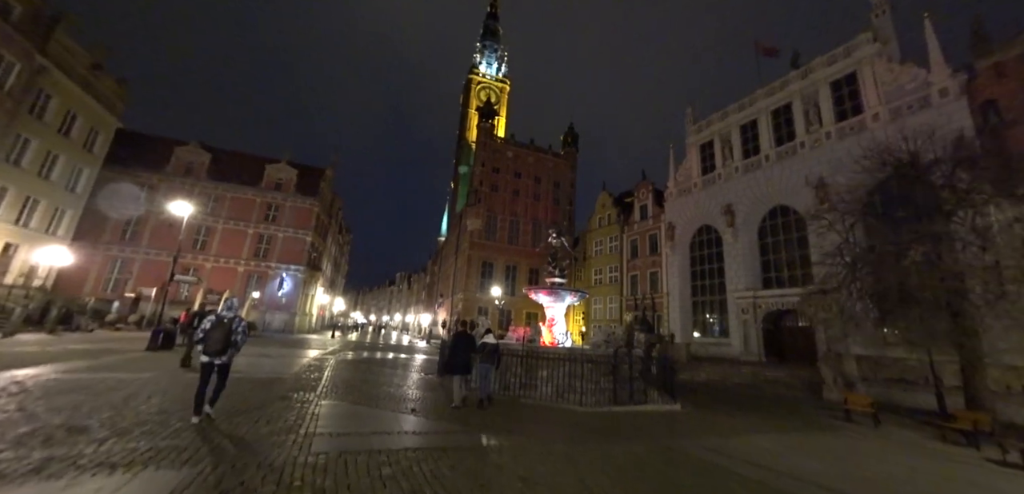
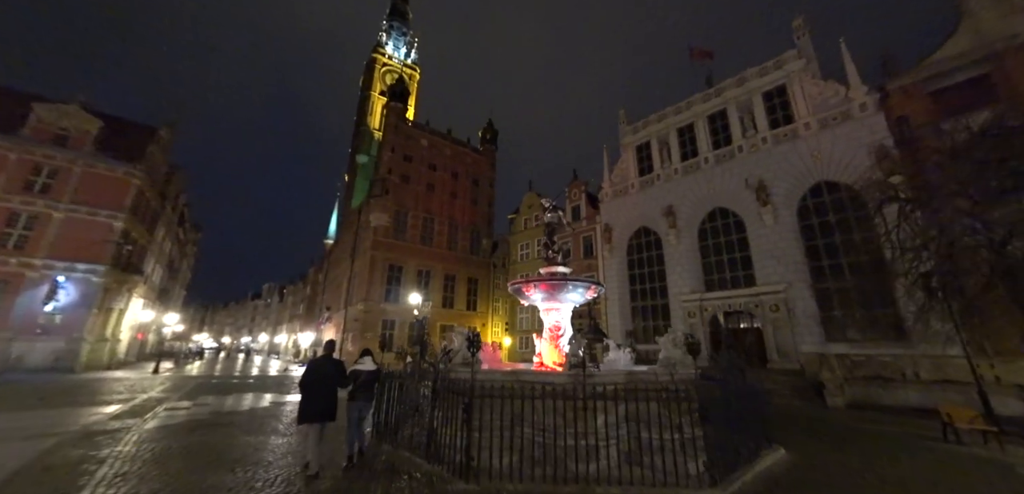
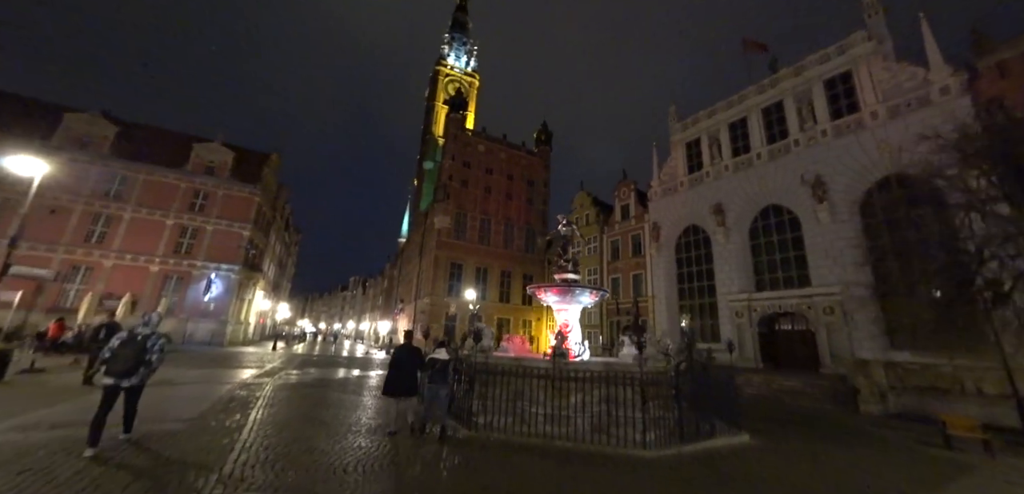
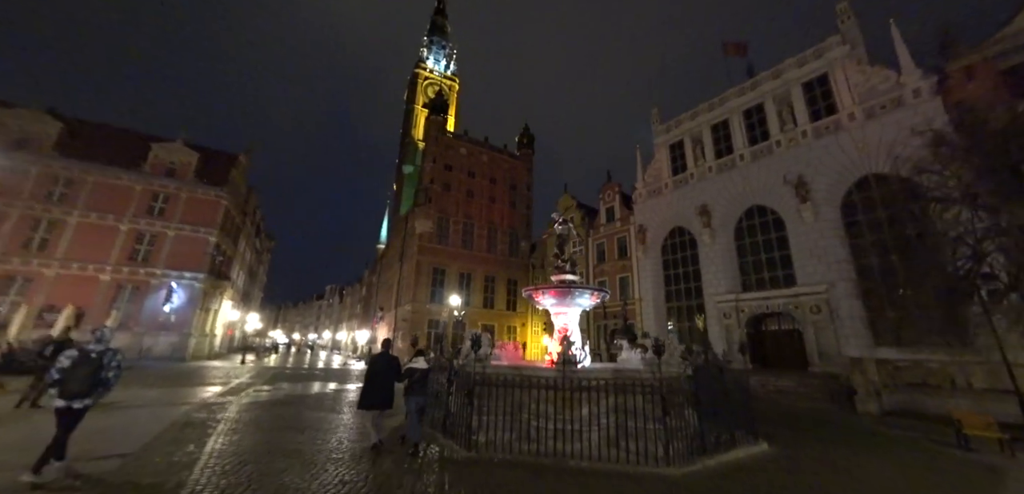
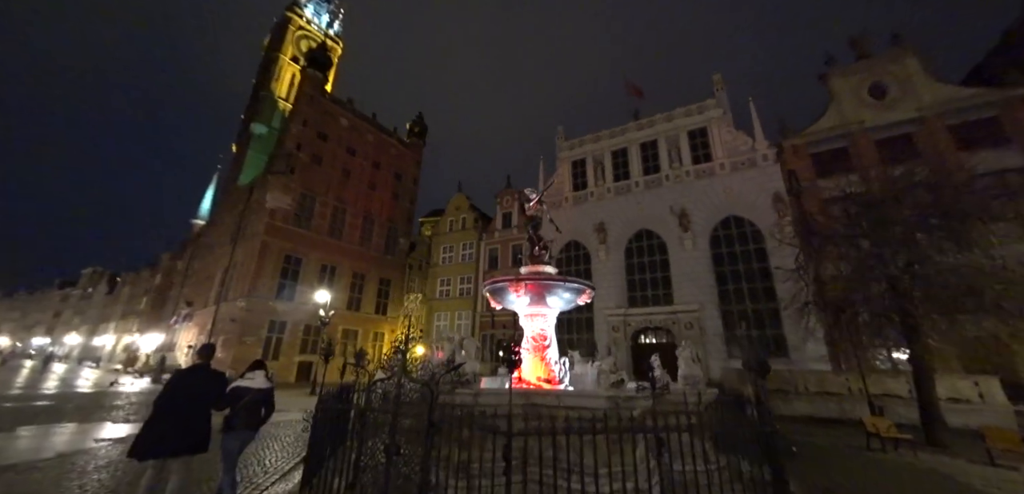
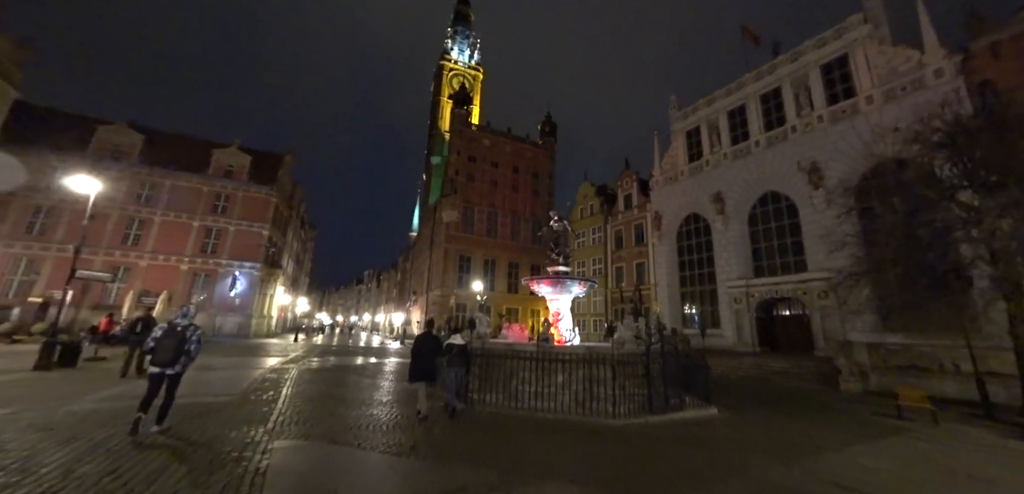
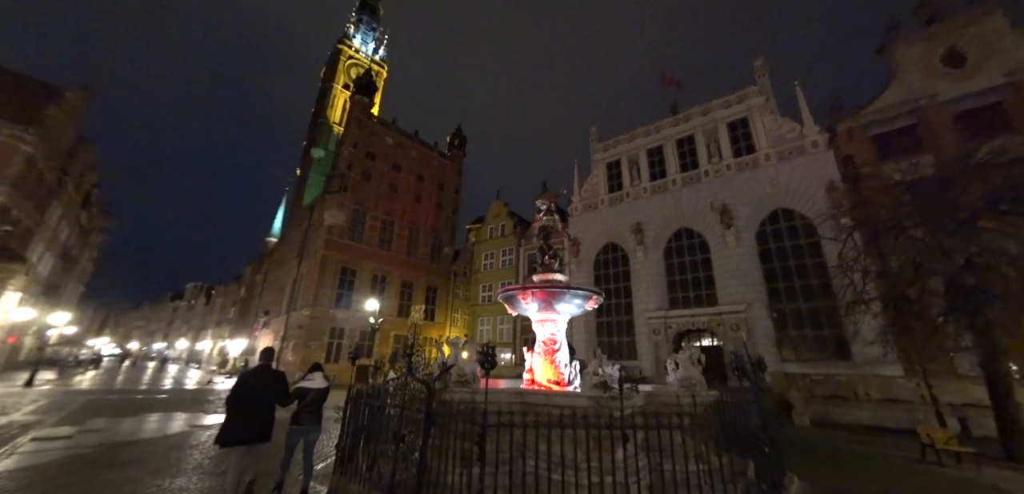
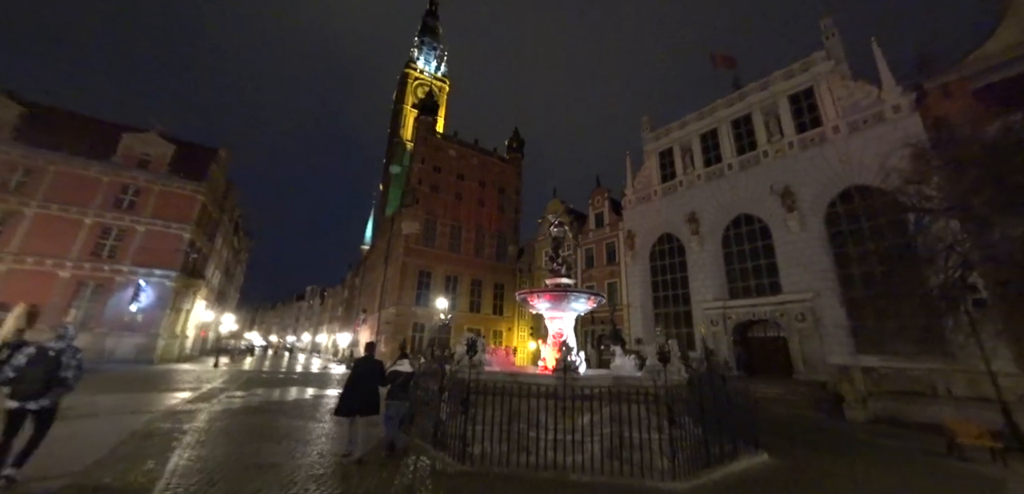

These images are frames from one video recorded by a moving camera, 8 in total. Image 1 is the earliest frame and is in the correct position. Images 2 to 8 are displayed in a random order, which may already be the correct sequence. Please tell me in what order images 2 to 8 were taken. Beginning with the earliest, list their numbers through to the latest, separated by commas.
6, 3, 4, 8, 2, 7, 5
